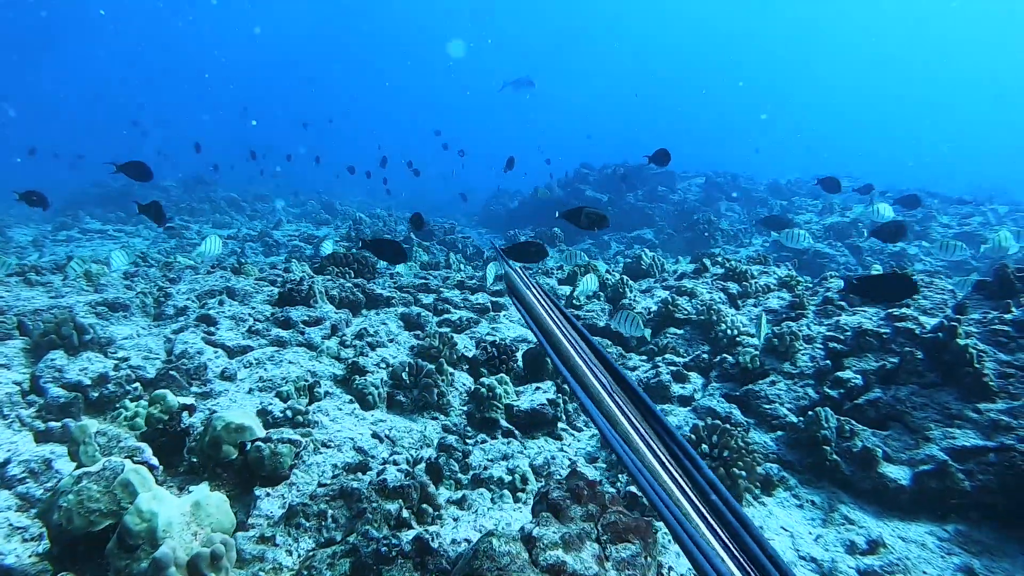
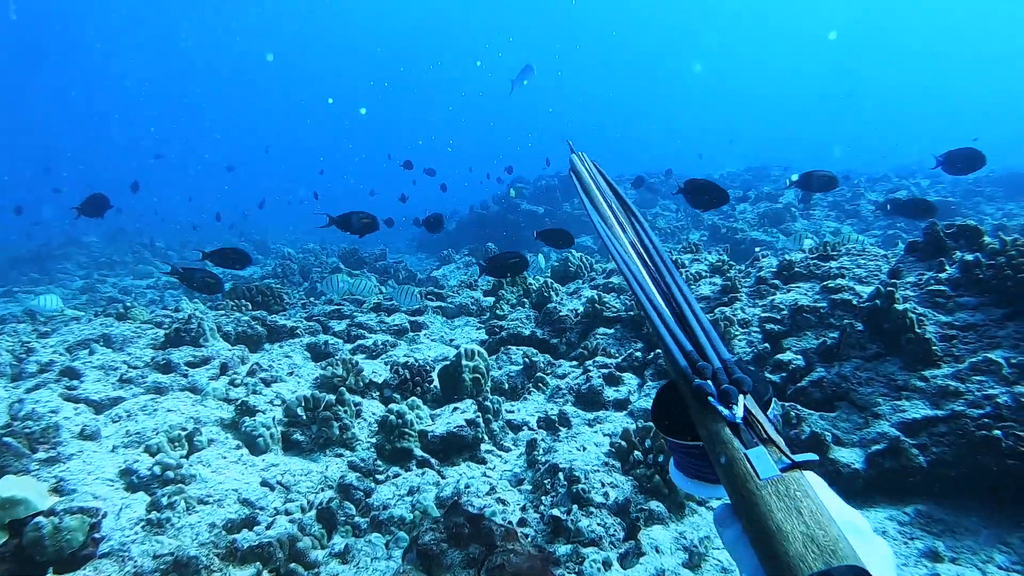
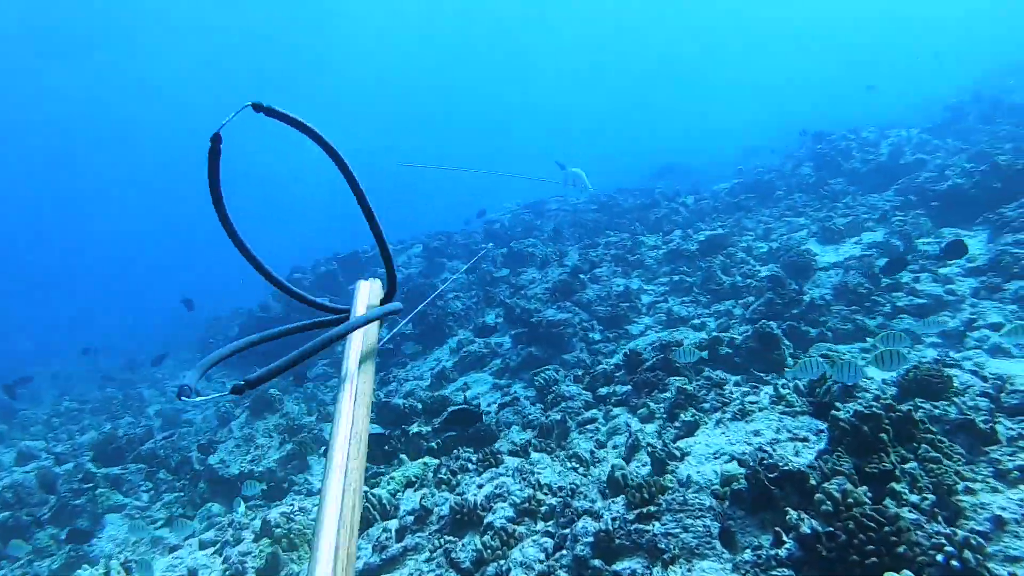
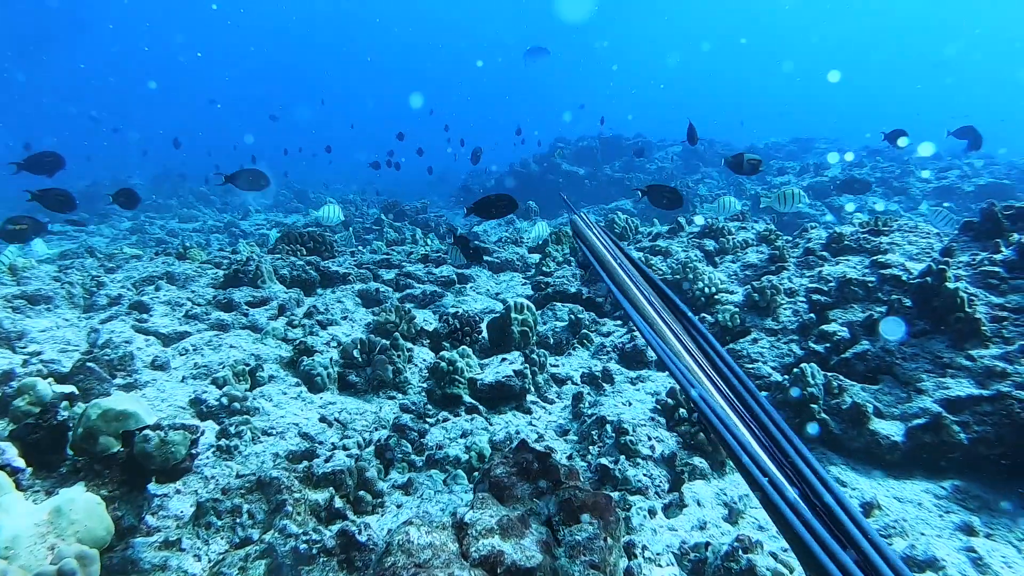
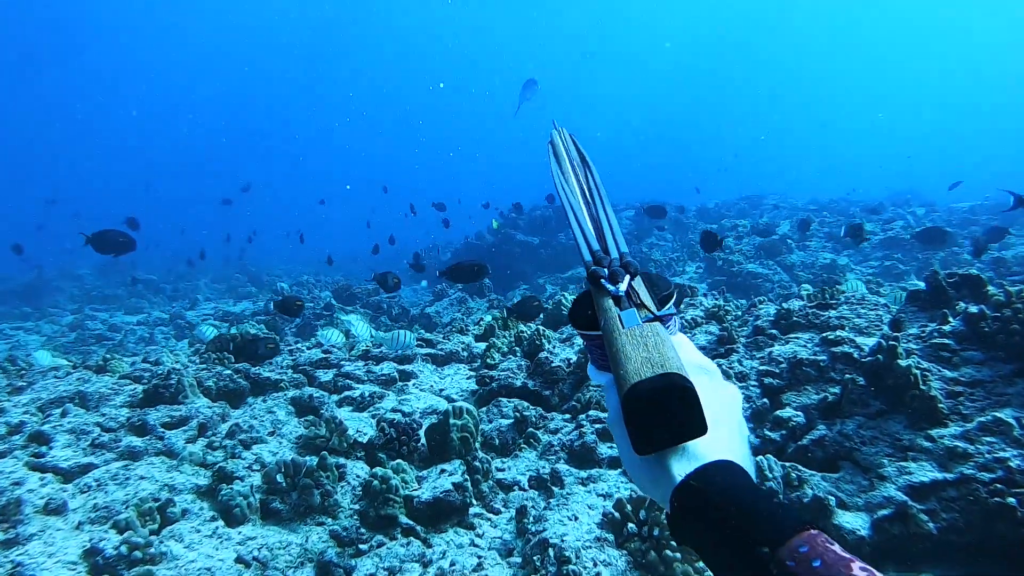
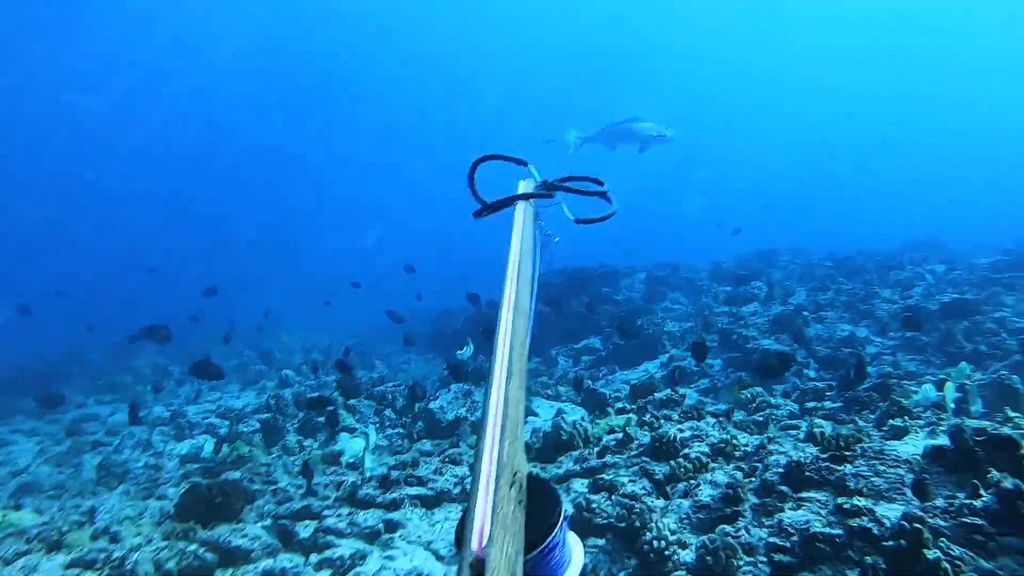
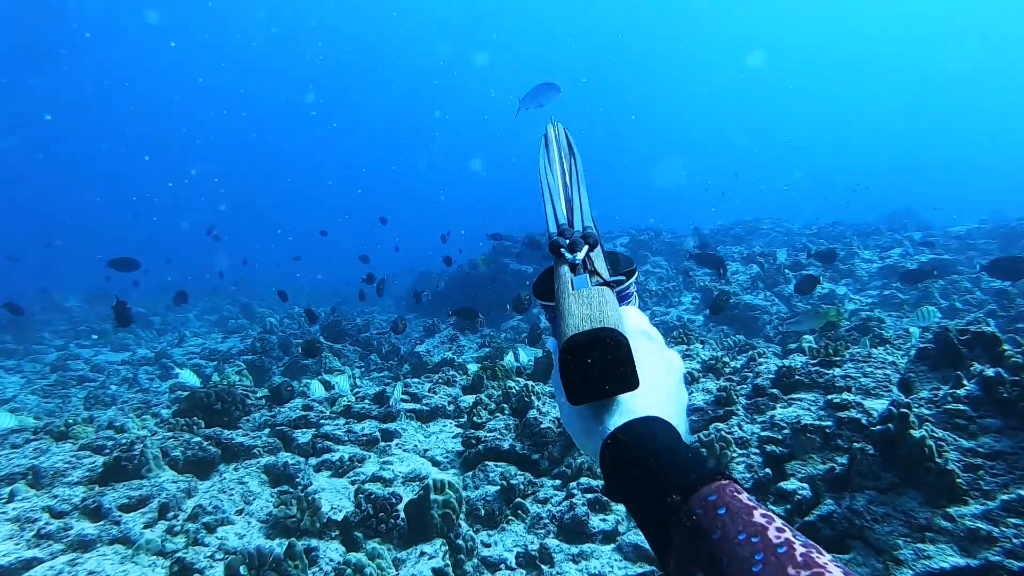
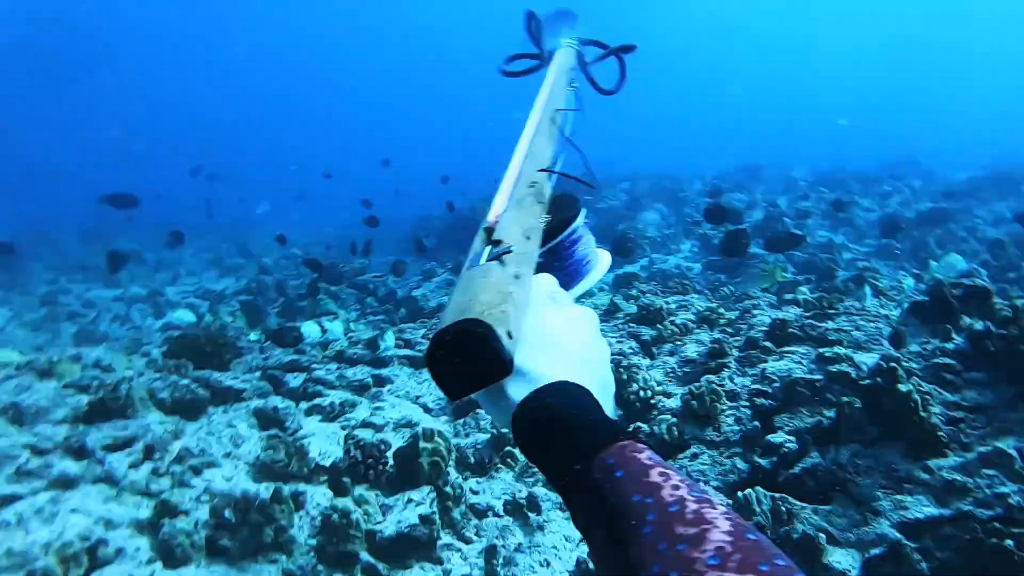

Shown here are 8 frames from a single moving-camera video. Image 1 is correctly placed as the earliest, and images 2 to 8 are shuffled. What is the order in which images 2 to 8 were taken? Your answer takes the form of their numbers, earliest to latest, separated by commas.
4, 2, 5, 7, 8, 6, 3
